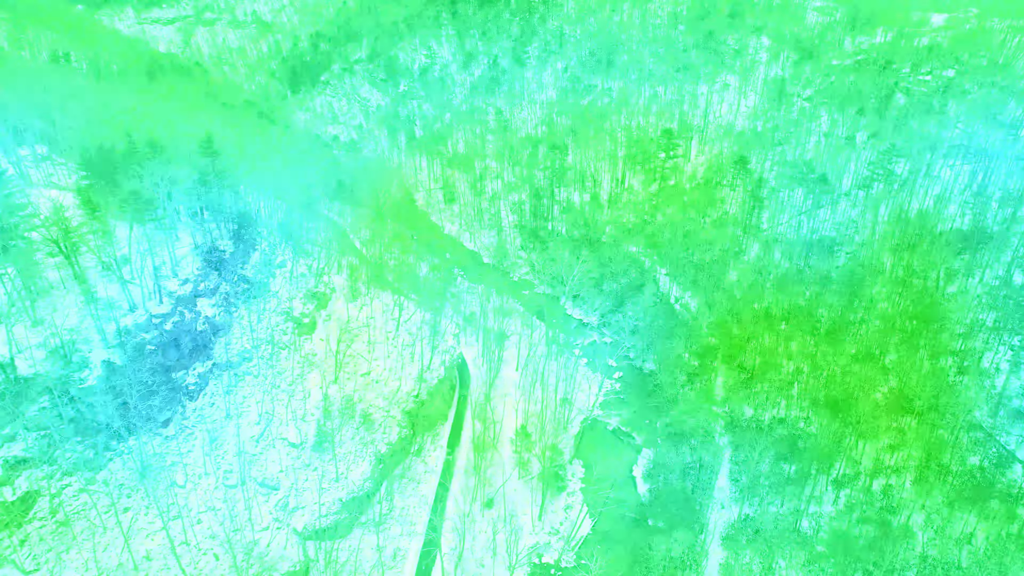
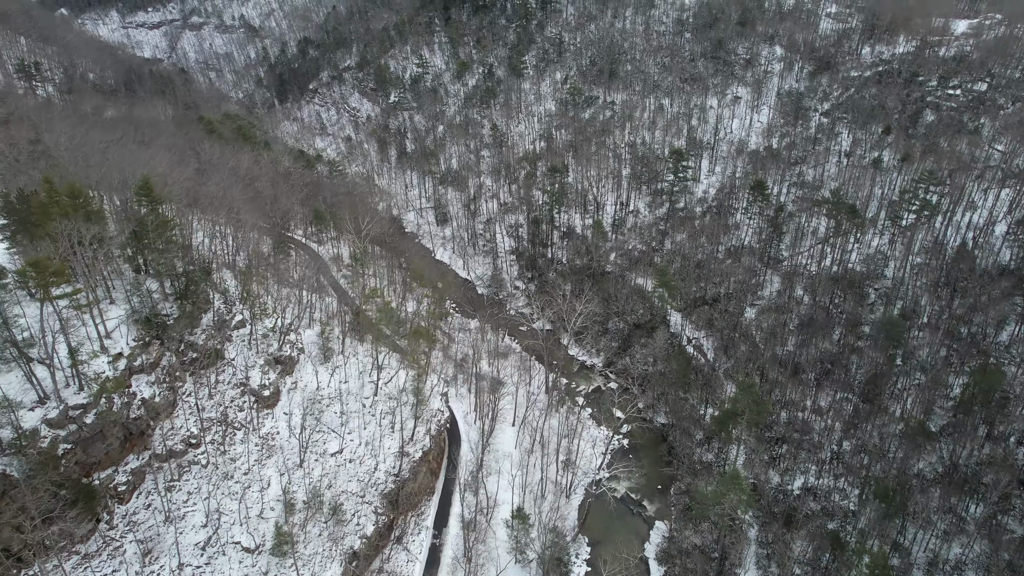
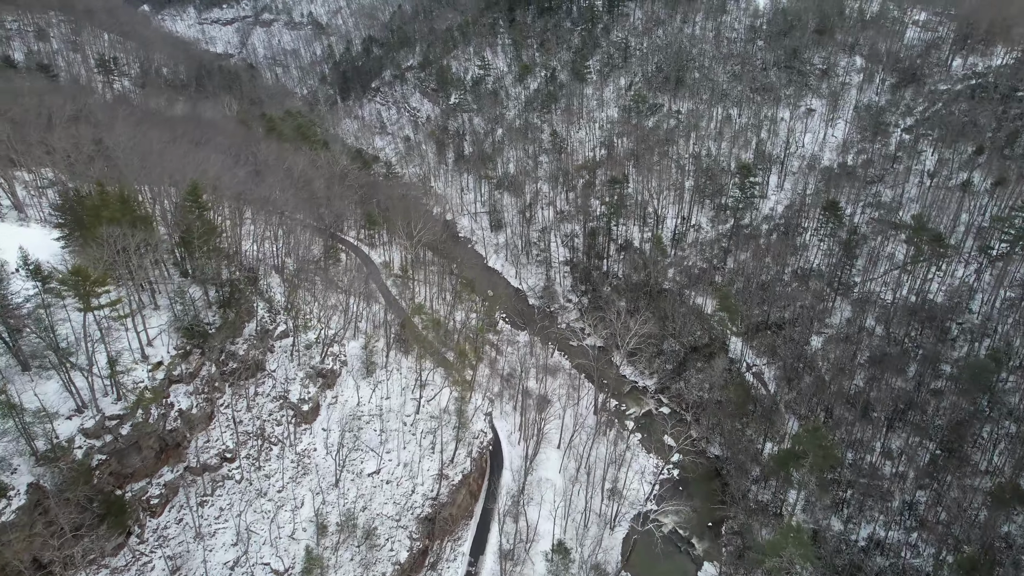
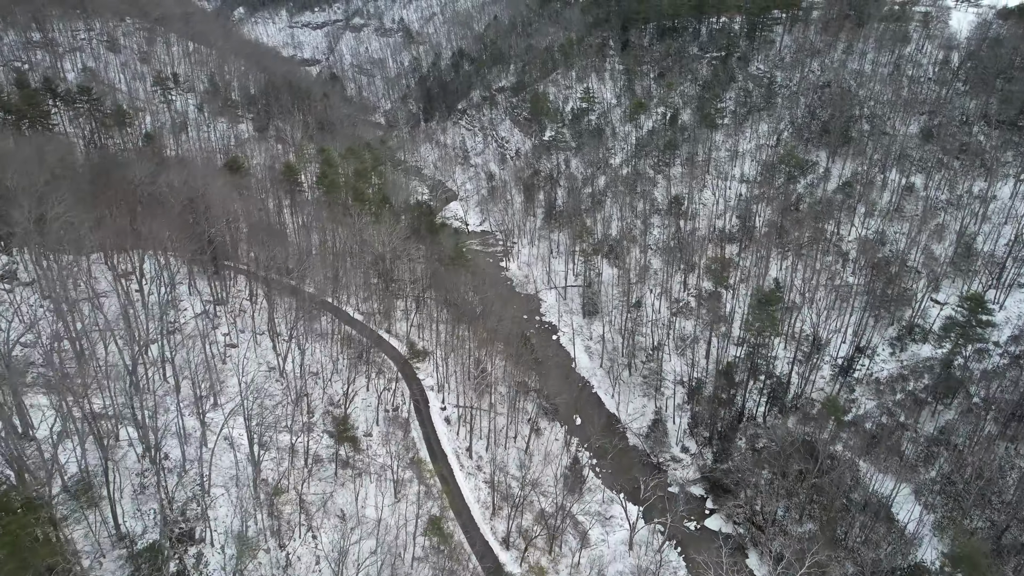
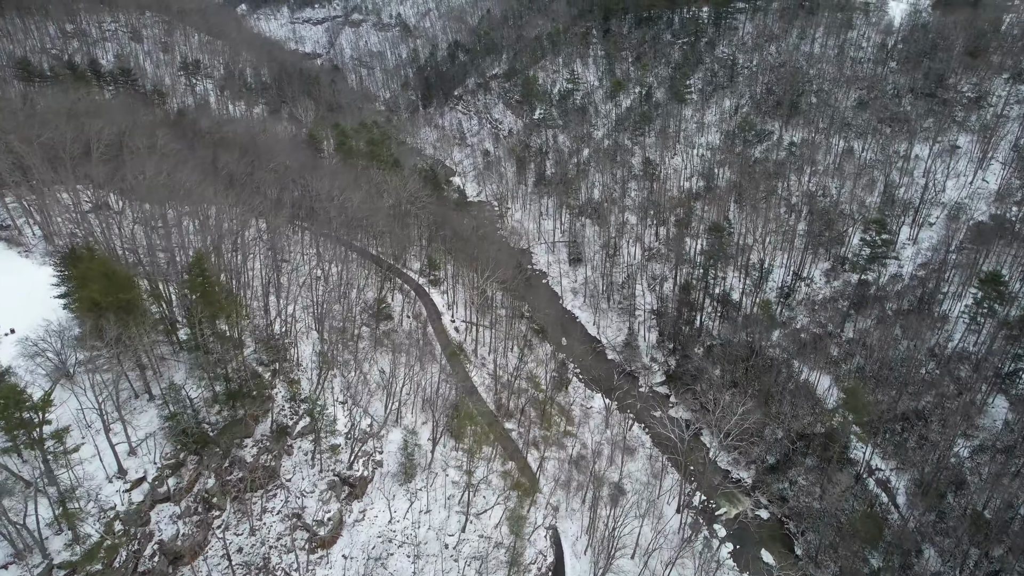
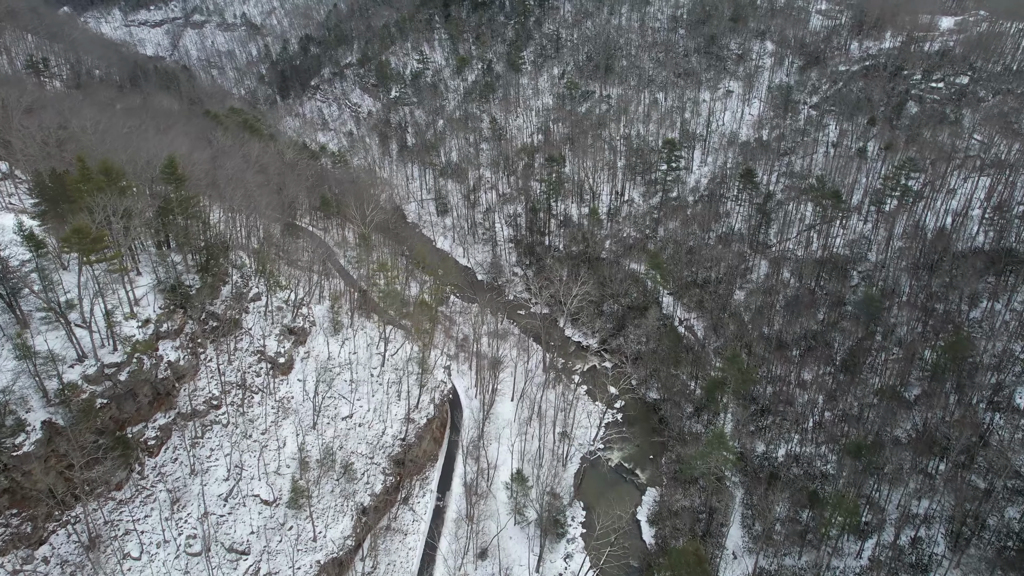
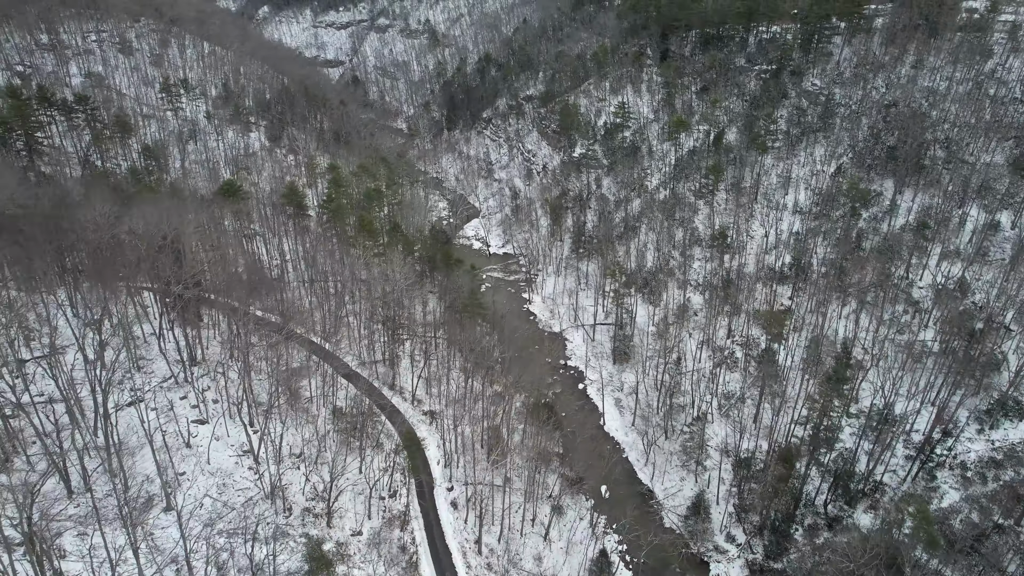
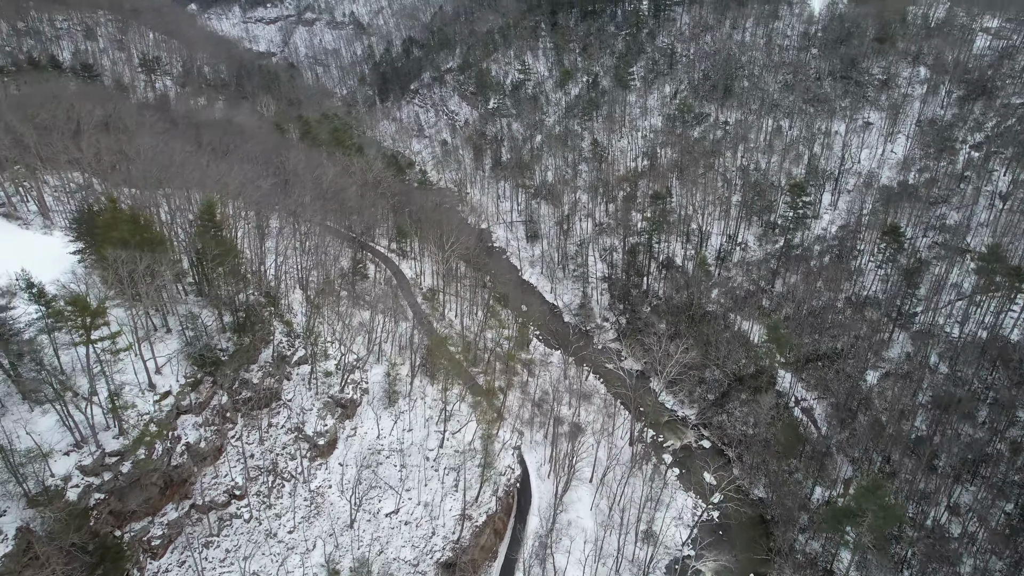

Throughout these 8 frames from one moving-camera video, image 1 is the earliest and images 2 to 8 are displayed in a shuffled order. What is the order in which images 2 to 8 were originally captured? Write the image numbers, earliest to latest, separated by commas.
6, 2, 3, 8, 5, 4, 7
